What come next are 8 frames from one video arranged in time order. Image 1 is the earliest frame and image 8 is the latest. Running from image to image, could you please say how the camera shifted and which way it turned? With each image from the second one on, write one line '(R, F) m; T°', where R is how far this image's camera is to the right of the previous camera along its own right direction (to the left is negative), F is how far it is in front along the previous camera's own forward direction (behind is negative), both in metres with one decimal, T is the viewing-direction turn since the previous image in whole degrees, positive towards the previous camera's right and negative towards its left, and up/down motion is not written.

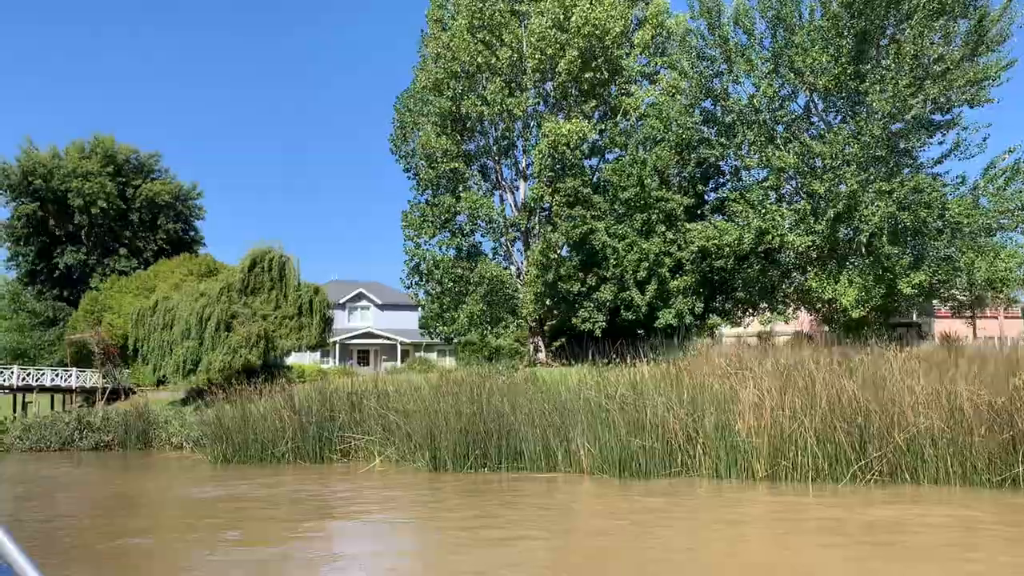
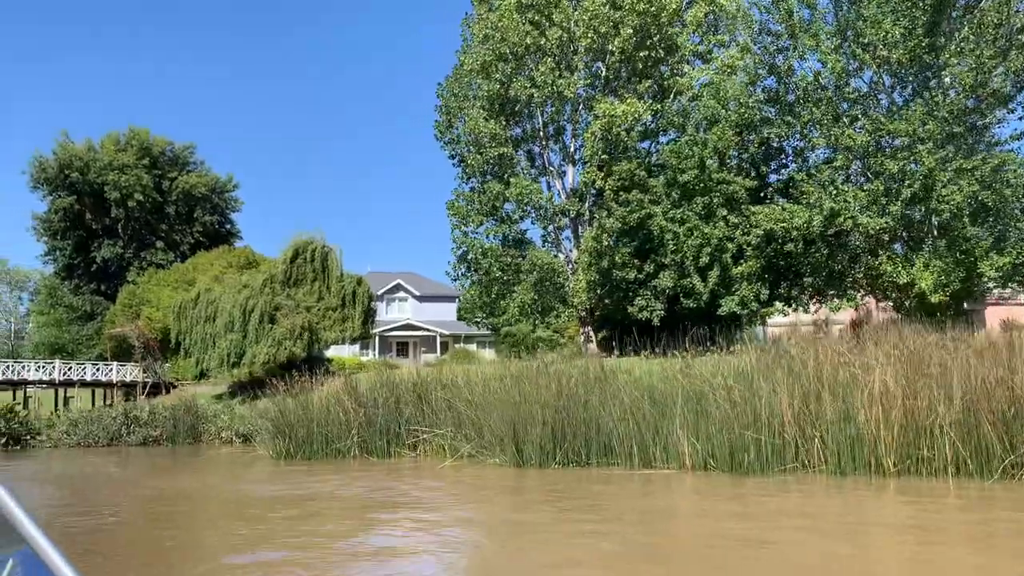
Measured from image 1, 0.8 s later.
(-0.9, +0.8) m; -1°
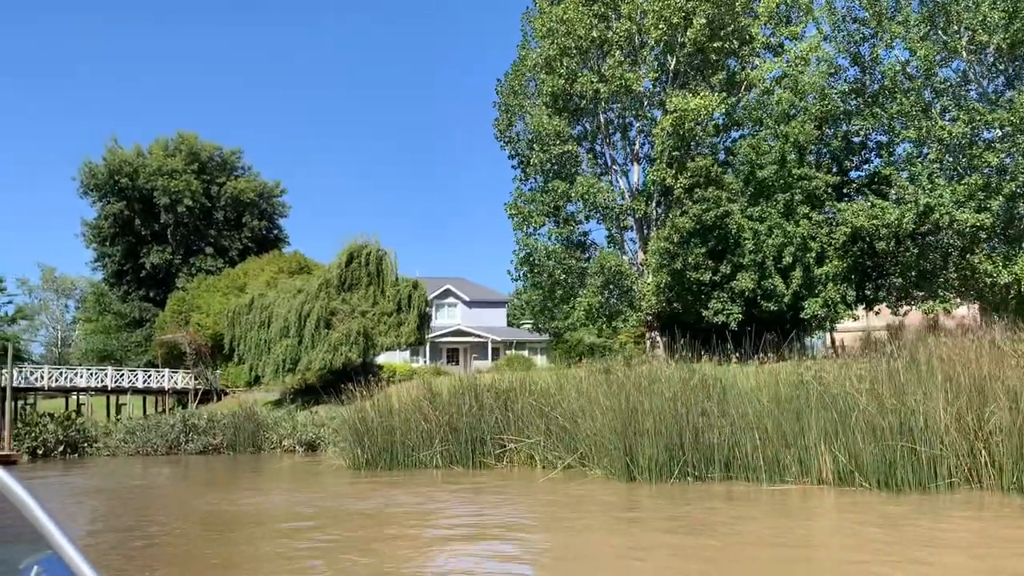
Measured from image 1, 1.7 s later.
(-1.0, +1.0) m; -2°
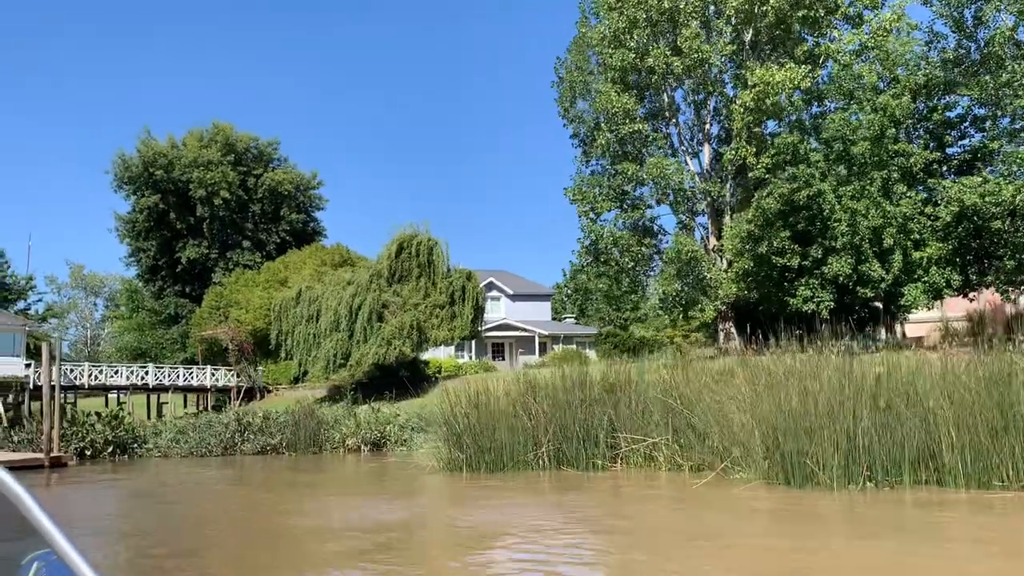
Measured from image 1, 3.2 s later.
(-1.4, +1.4) m; -1°
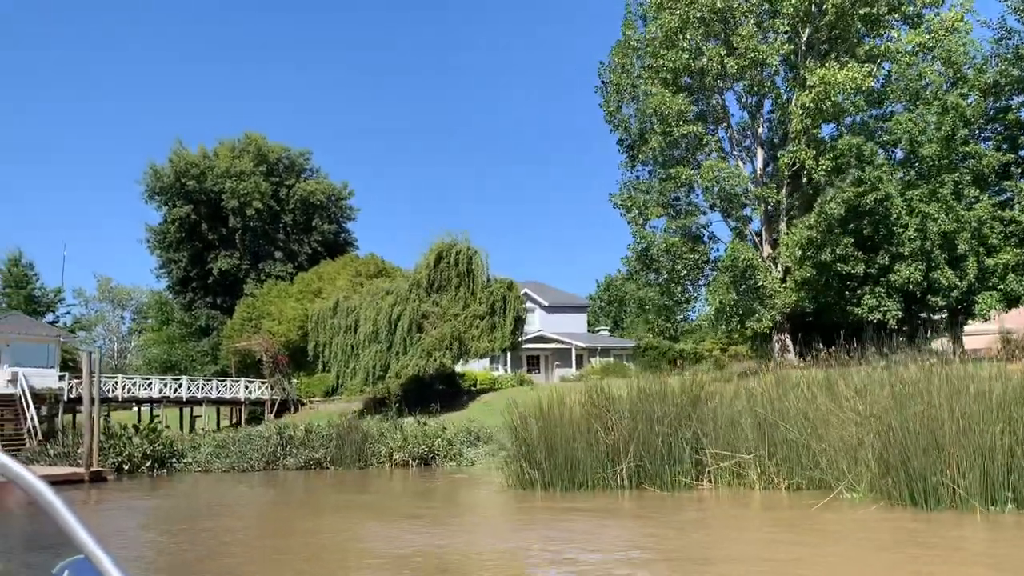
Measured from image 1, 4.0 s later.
(-0.8, +0.8) m; -1°
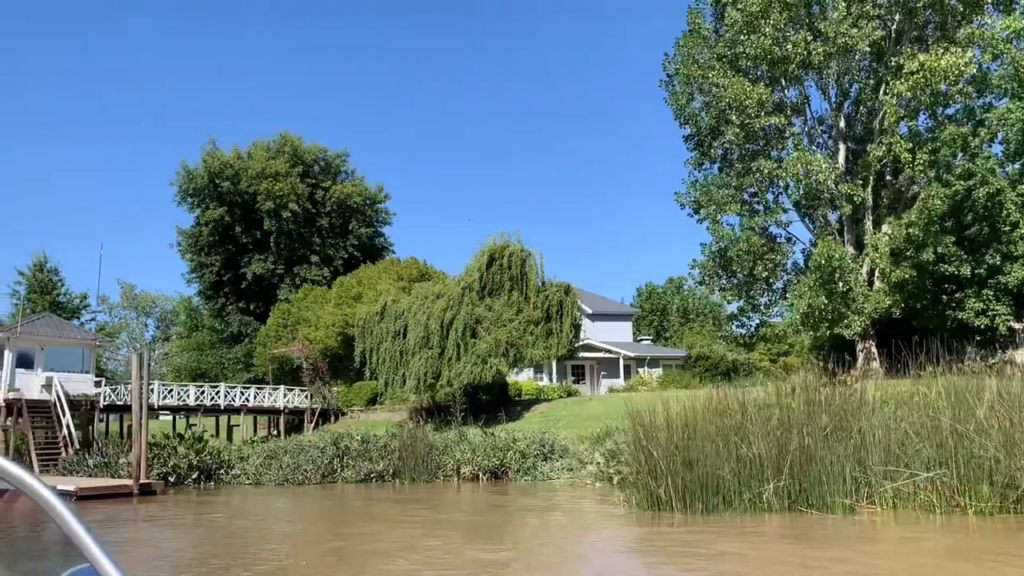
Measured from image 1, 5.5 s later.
(-1.4, +1.5) m; -1°
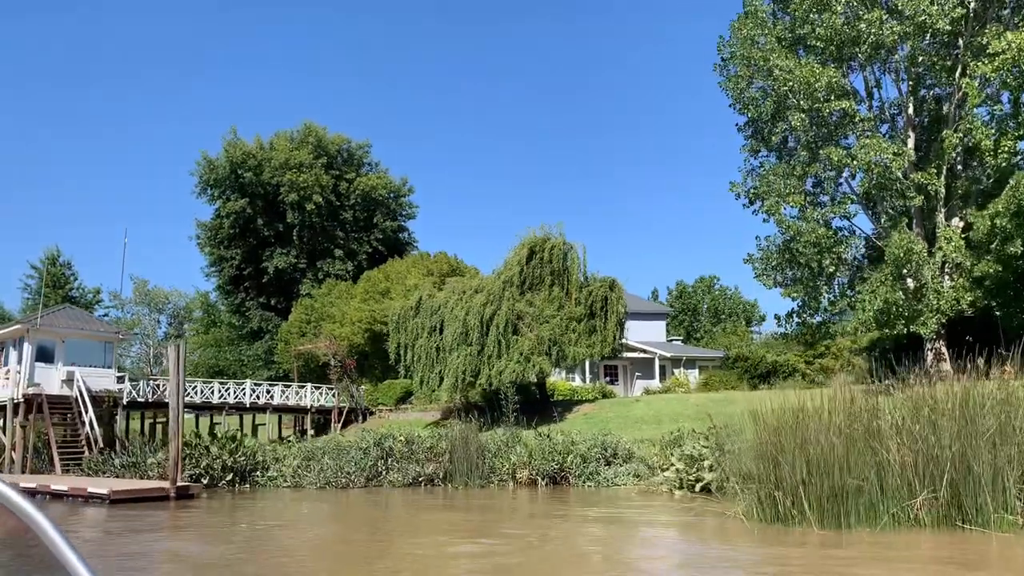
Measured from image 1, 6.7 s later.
(-1.1, +1.3) m; 0°
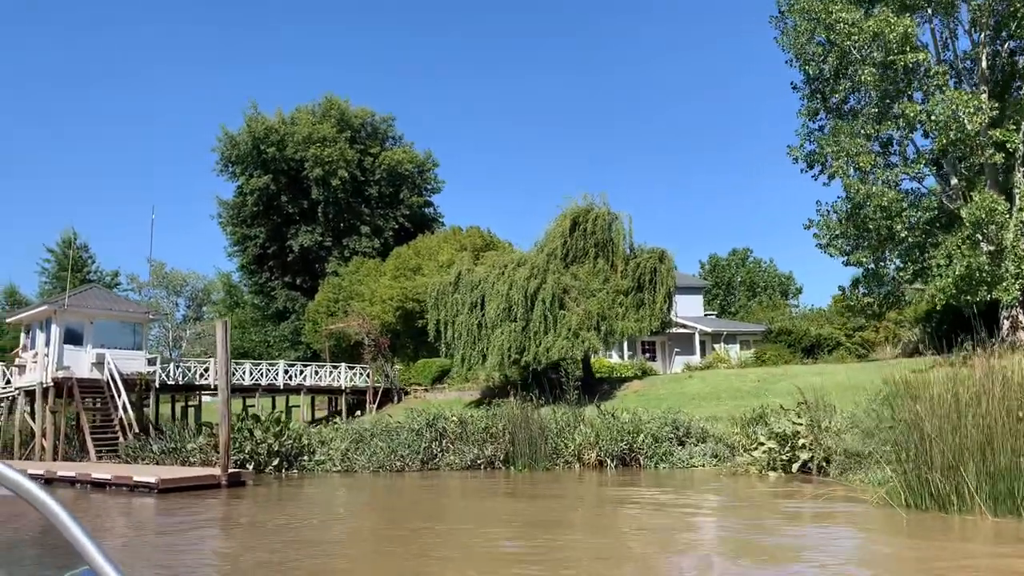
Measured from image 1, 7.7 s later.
(-1.0, +1.1) m; -1°
